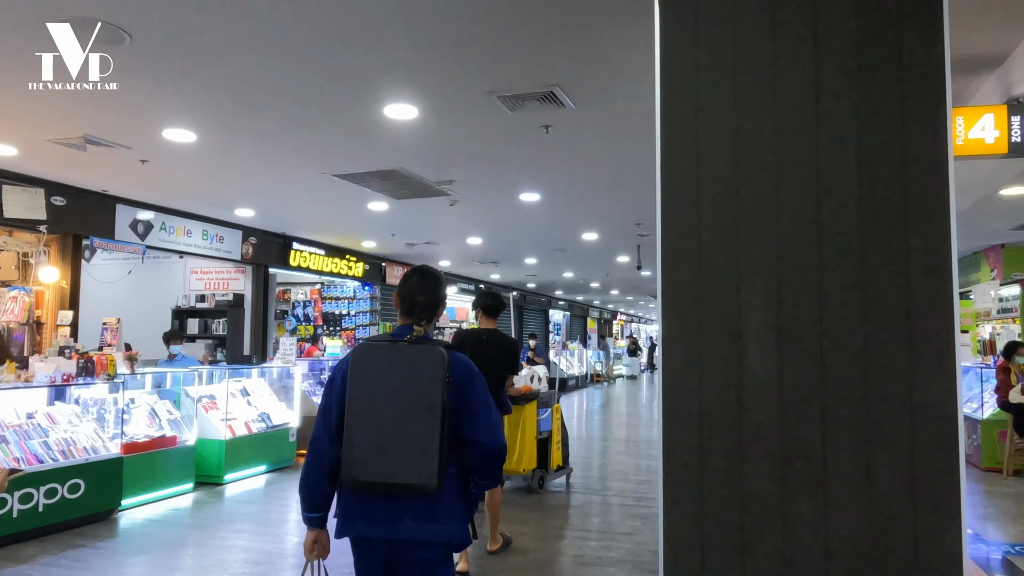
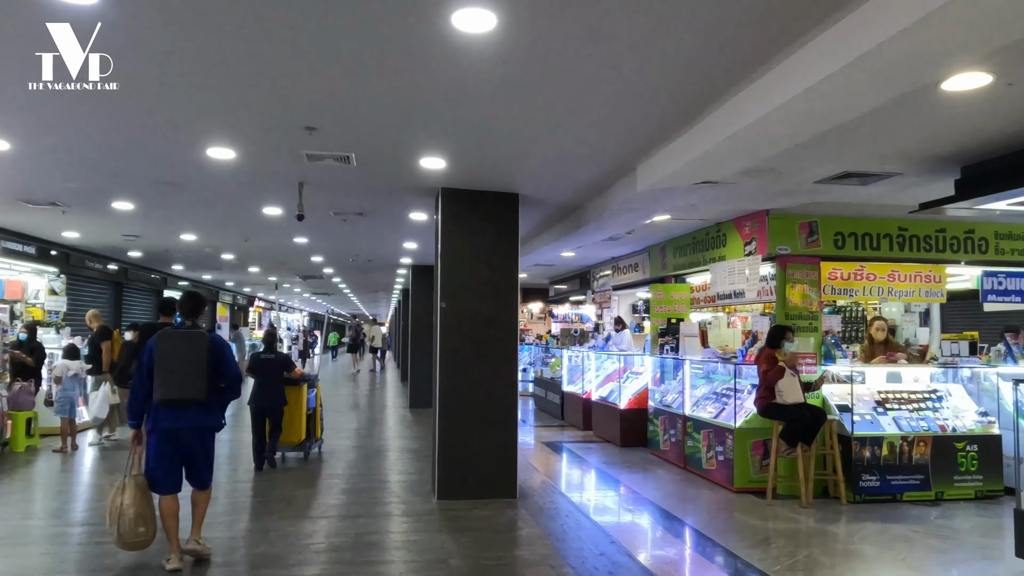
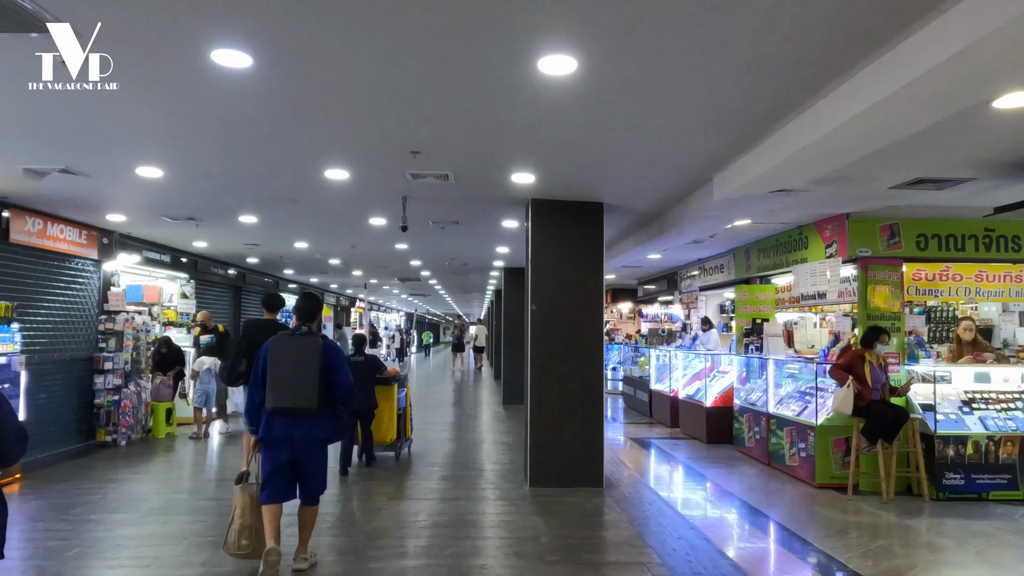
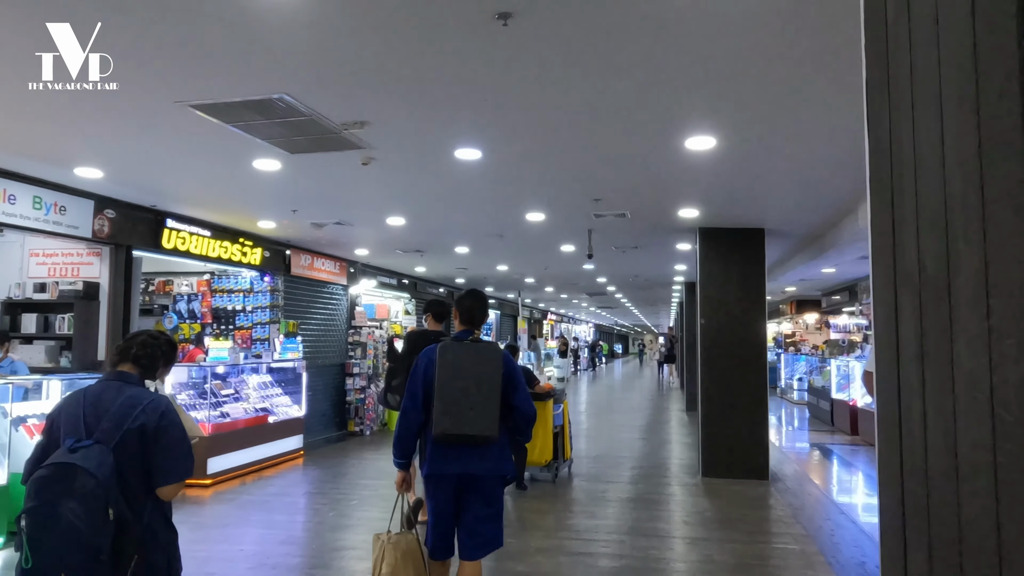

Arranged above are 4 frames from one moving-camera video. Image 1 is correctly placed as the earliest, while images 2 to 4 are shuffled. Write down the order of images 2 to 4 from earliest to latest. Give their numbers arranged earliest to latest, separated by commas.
4, 3, 2
